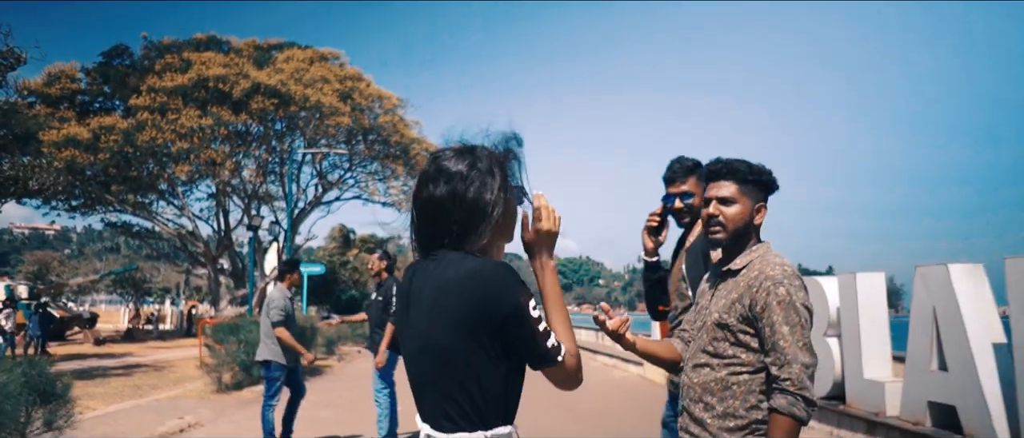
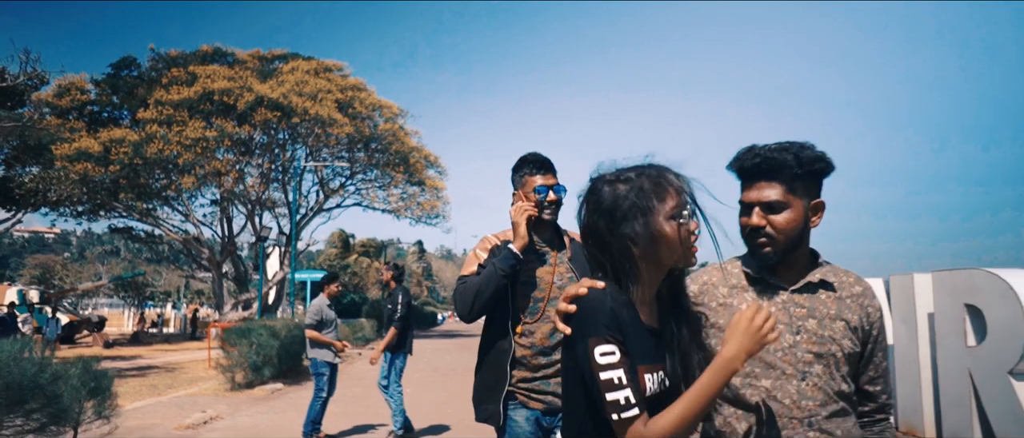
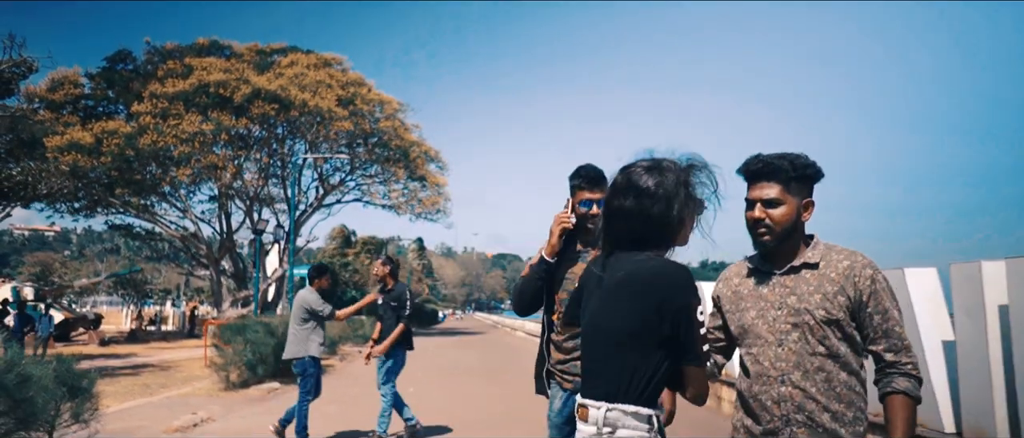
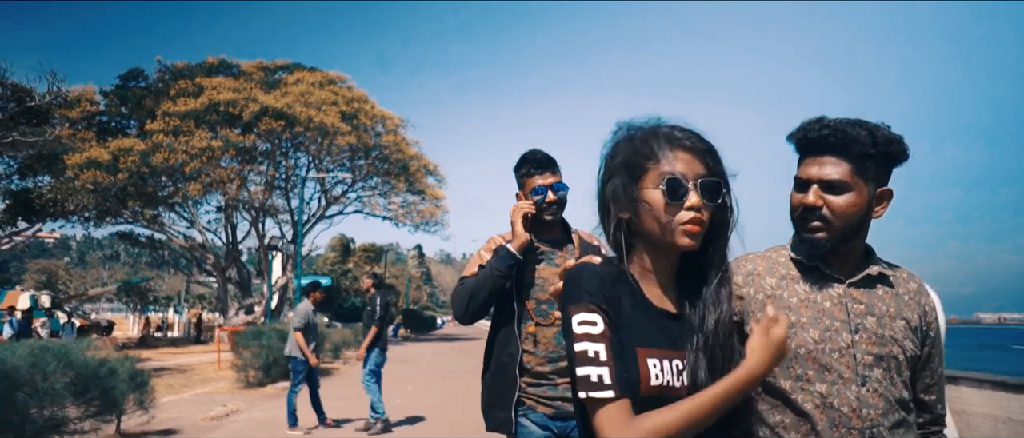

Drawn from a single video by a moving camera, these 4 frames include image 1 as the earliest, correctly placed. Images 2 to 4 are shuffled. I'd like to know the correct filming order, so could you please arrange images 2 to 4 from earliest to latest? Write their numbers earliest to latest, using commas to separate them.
3, 2, 4
